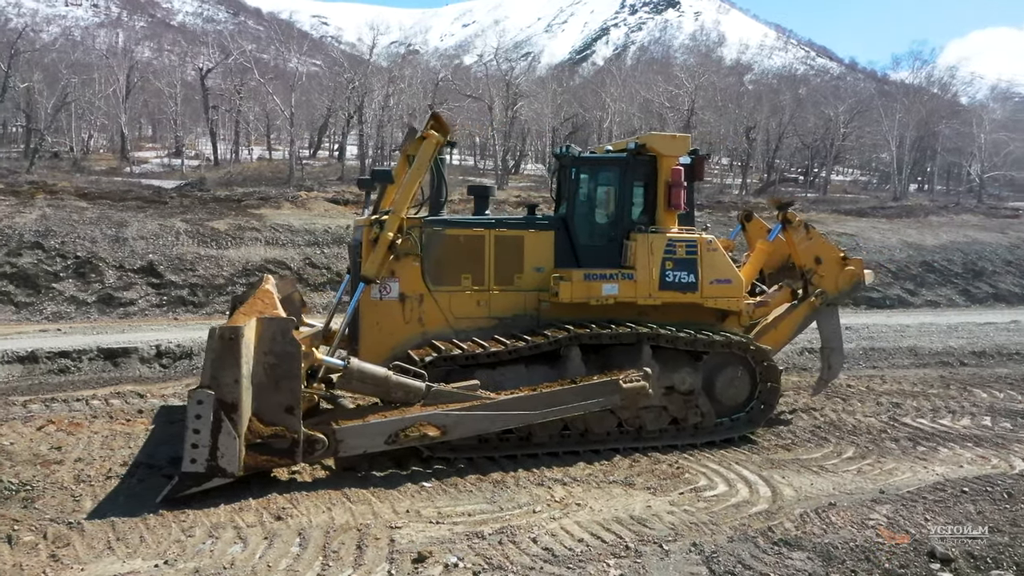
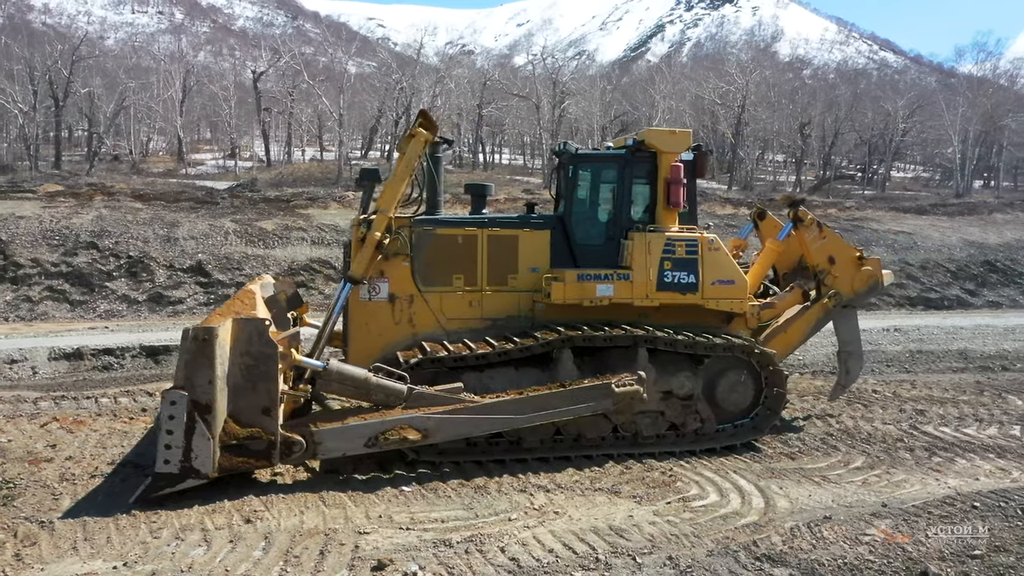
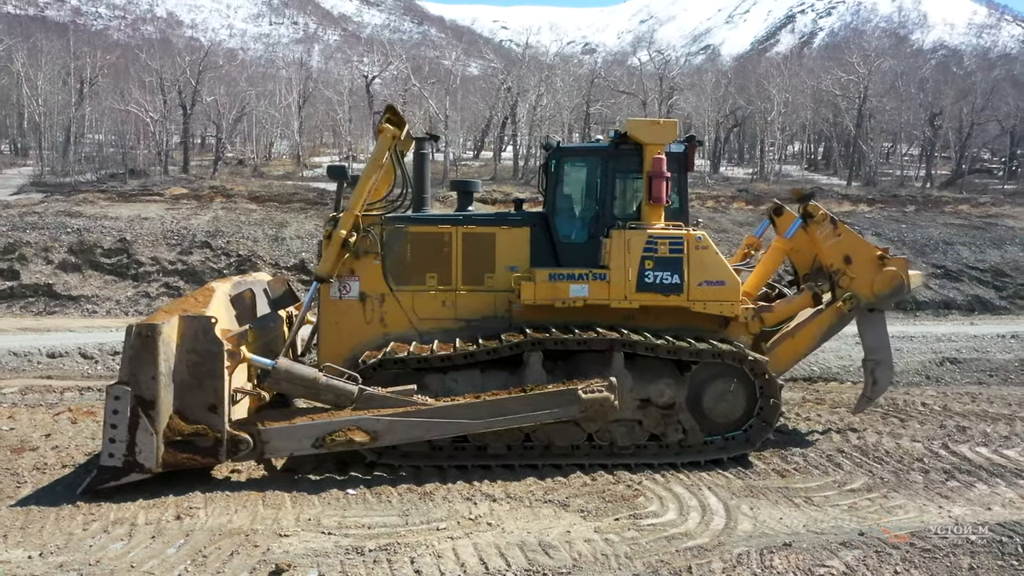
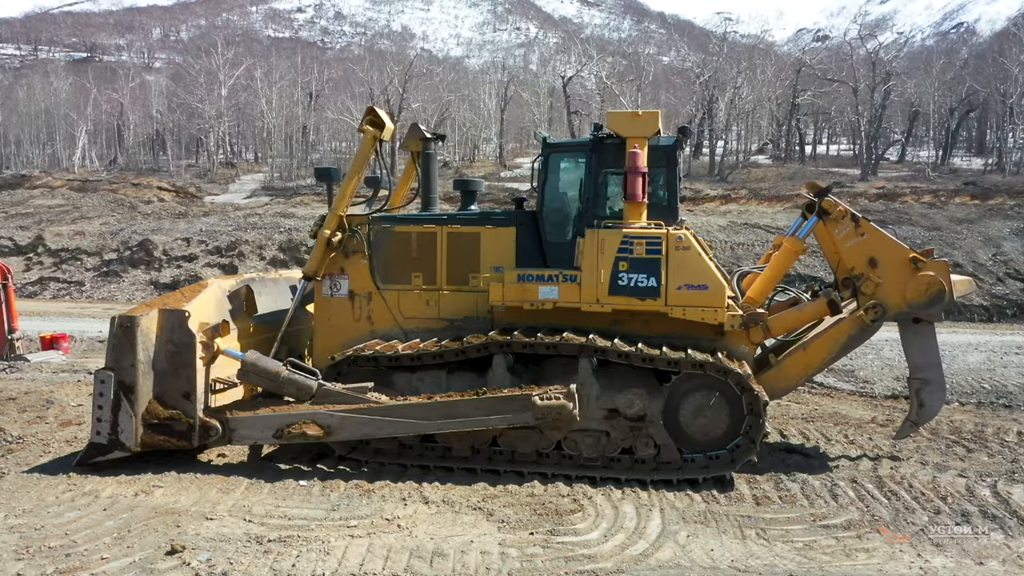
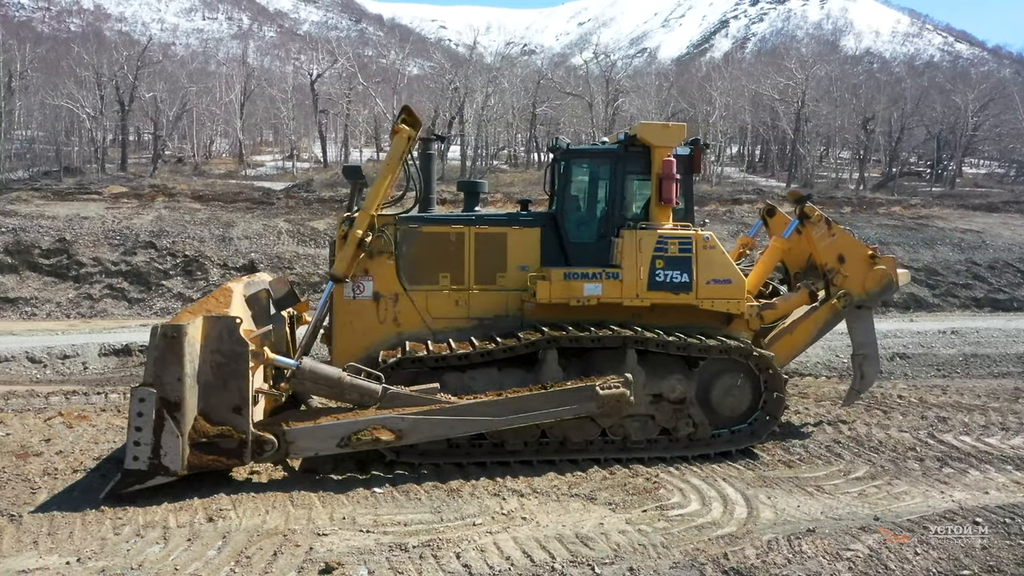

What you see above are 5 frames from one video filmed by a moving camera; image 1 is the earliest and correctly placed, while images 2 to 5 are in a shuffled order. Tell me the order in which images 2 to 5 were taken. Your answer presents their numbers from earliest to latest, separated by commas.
2, 5, 3, 4
